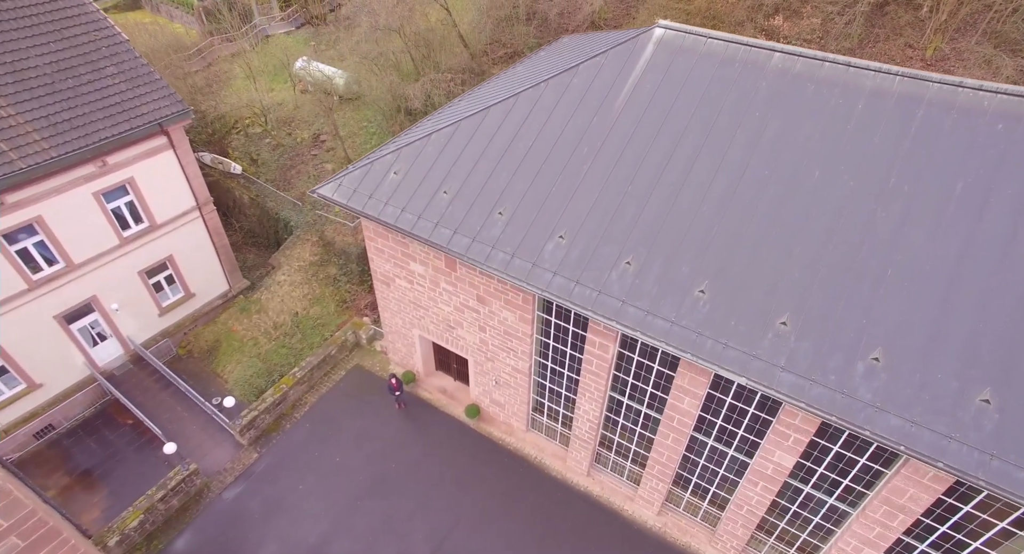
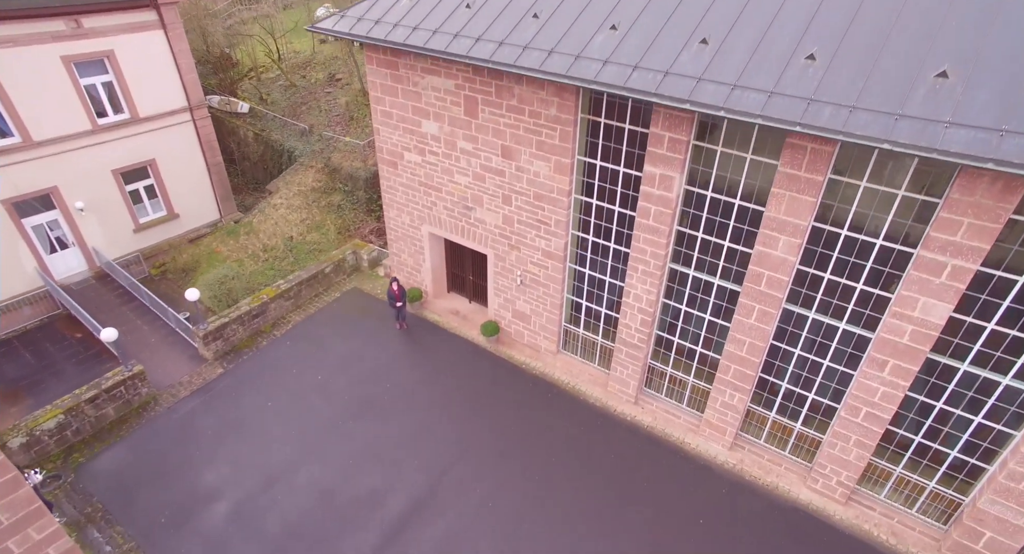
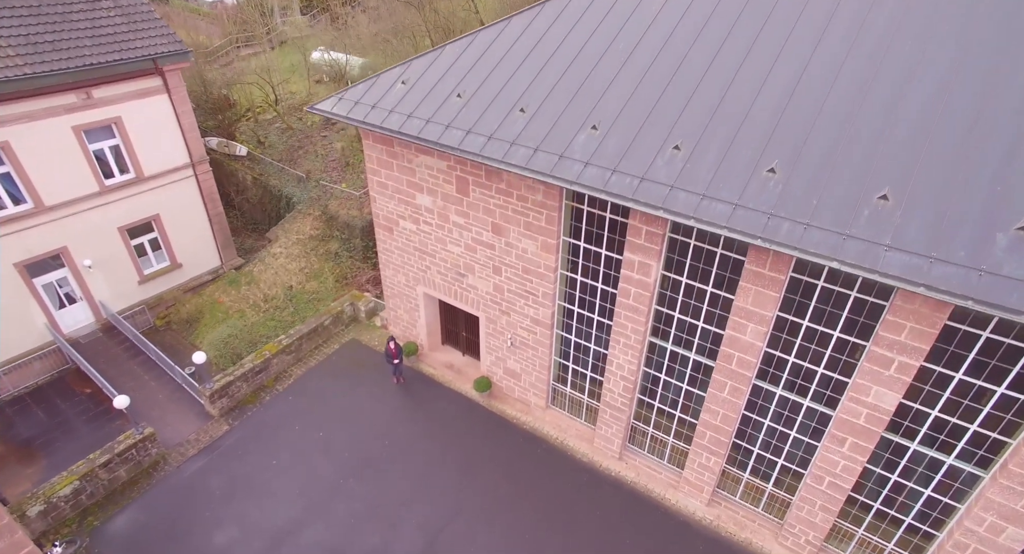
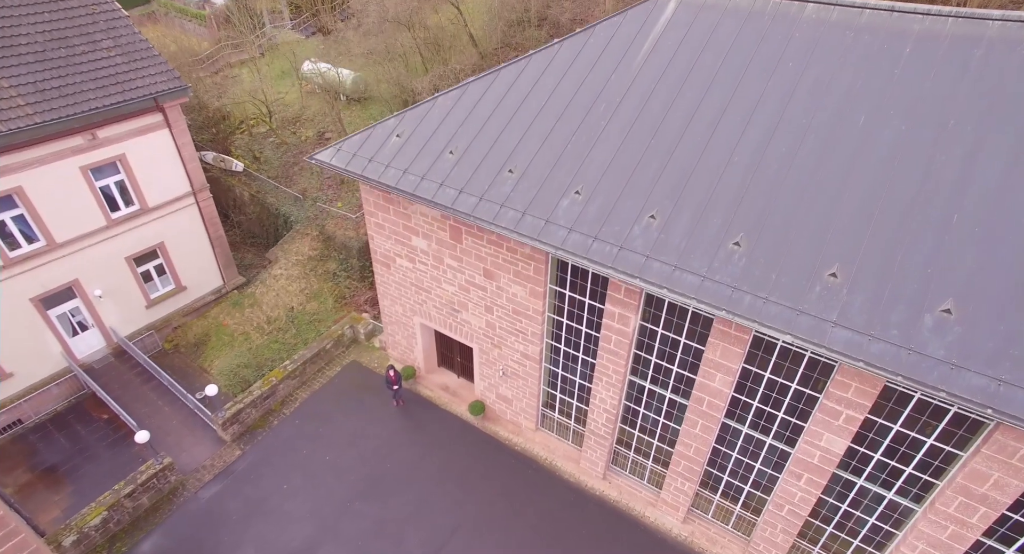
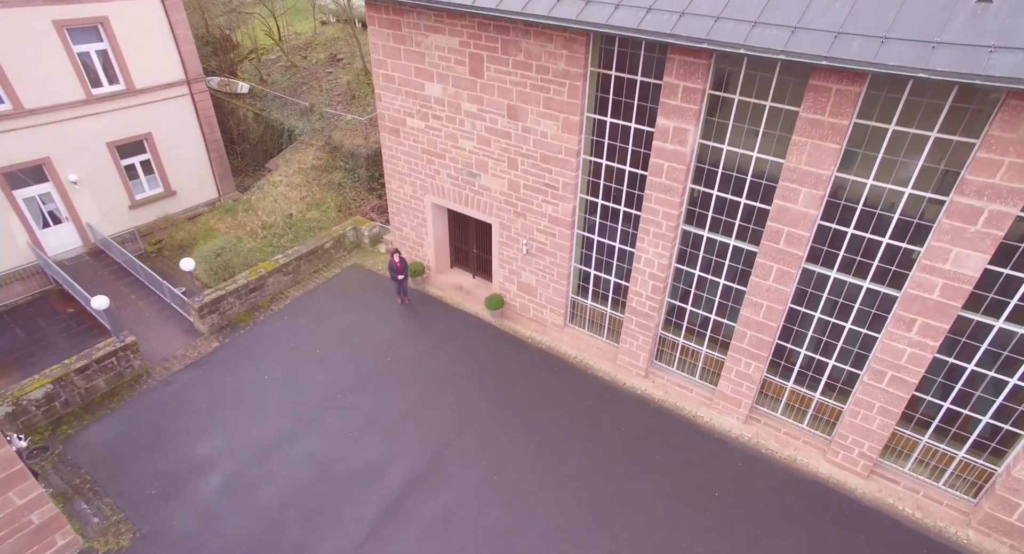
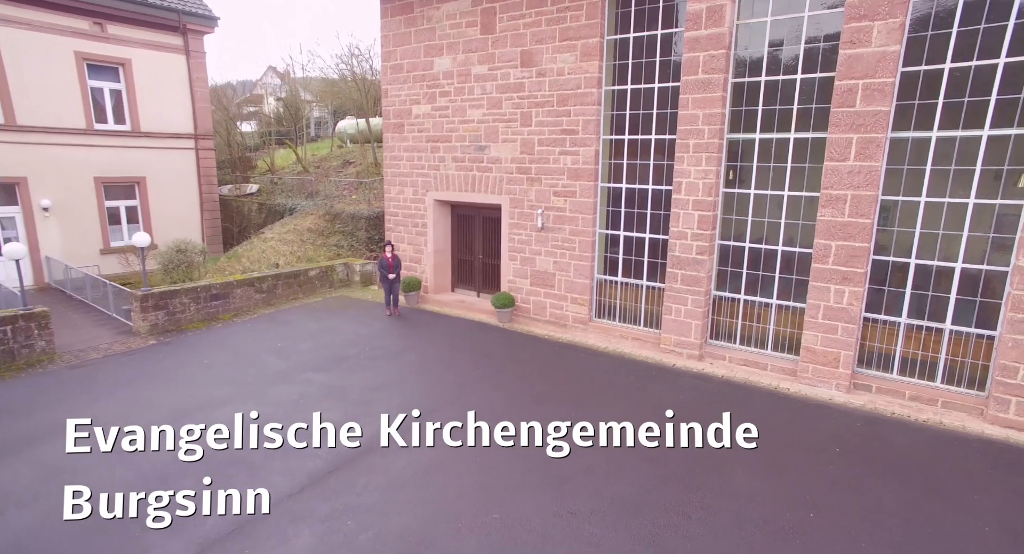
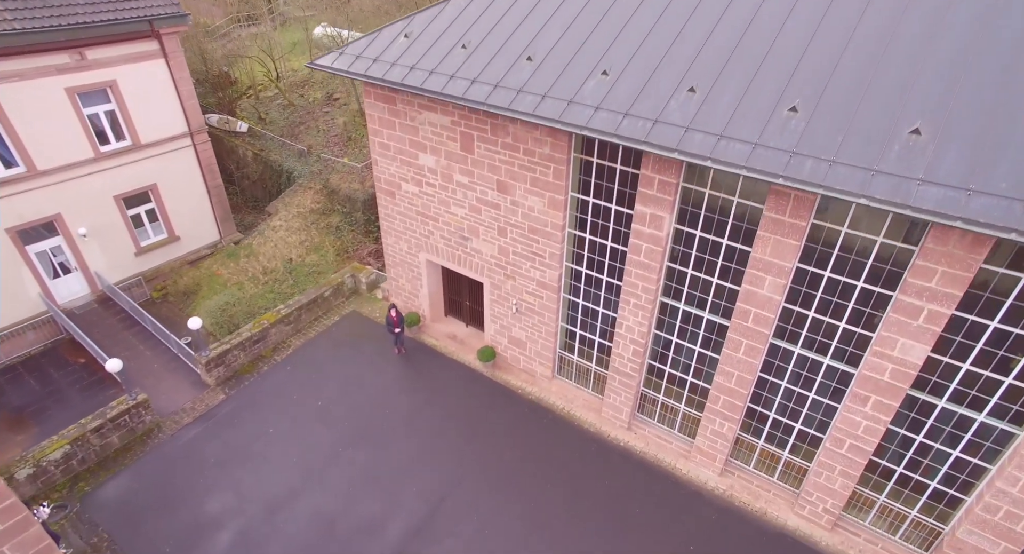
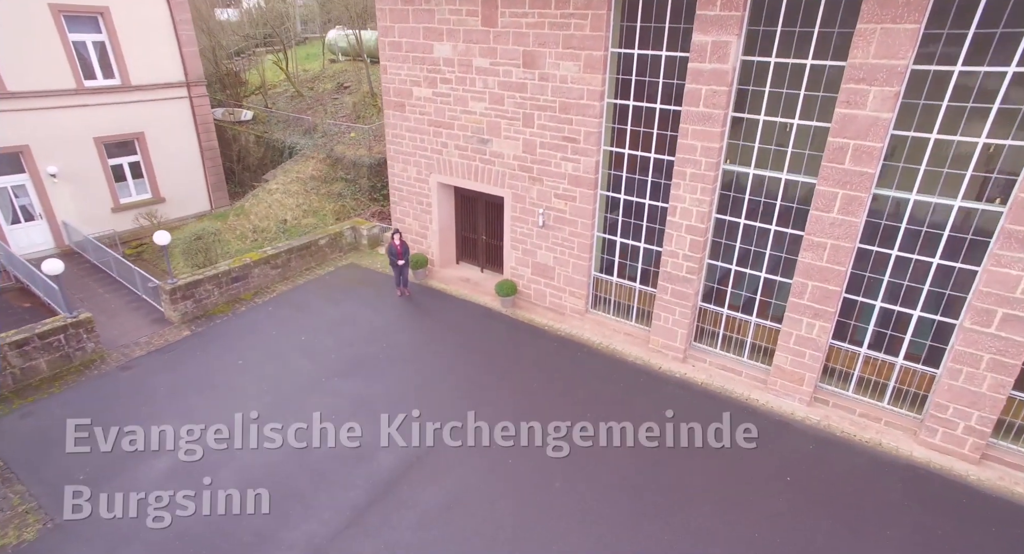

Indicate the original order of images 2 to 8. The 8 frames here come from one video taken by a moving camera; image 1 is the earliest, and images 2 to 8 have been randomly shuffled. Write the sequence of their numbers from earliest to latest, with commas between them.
4, 3, 7, 2, 5, 8, 6
